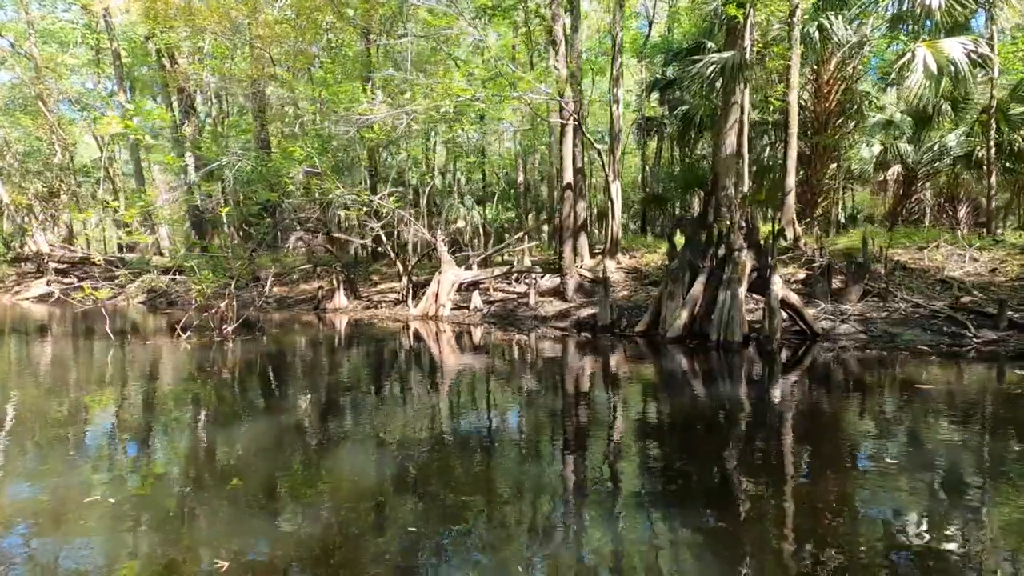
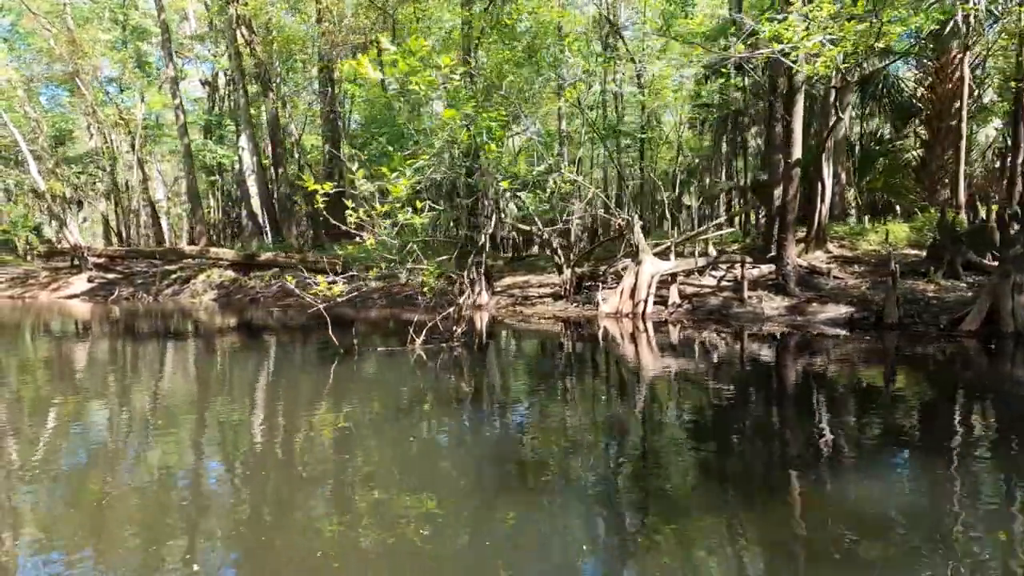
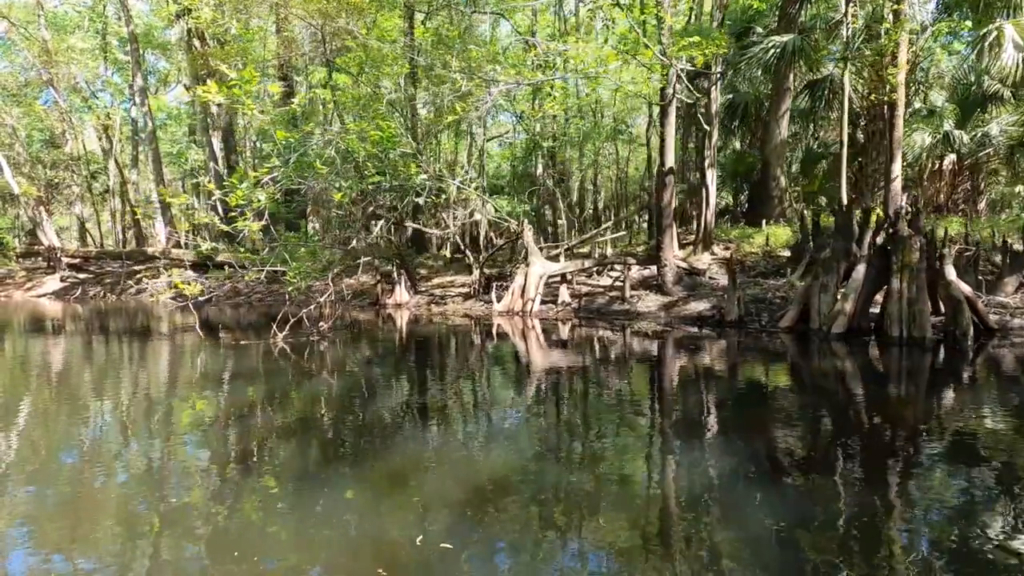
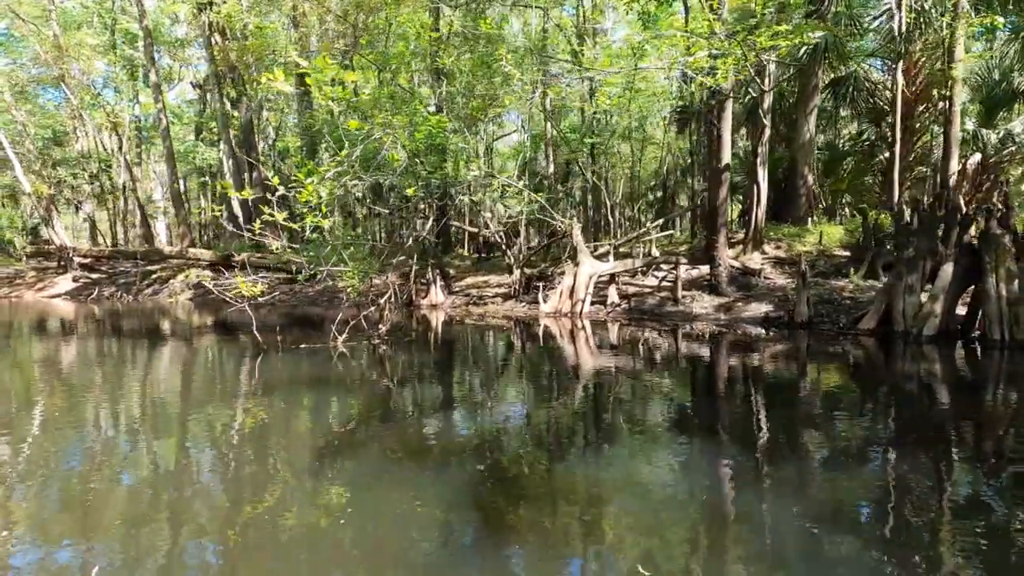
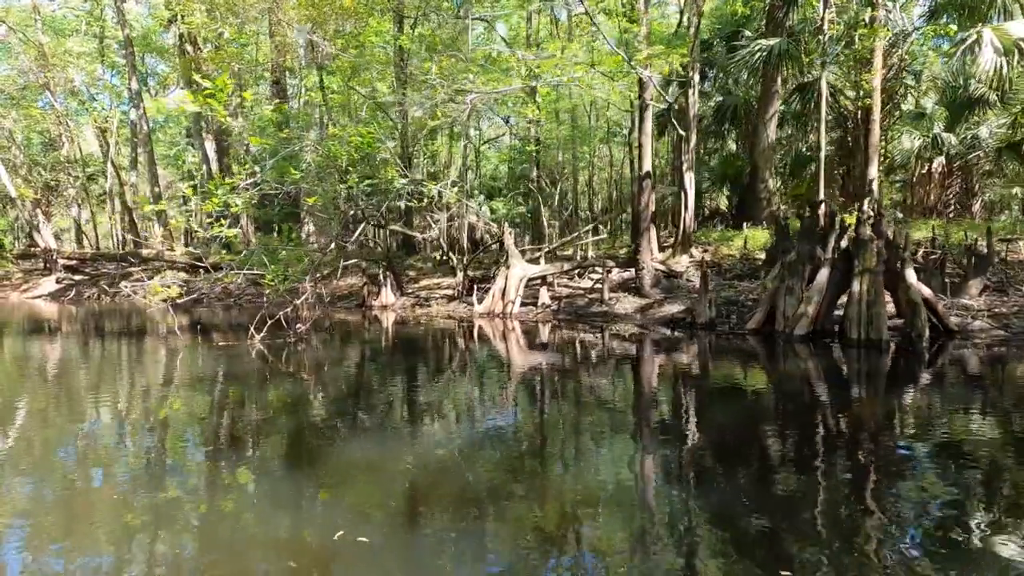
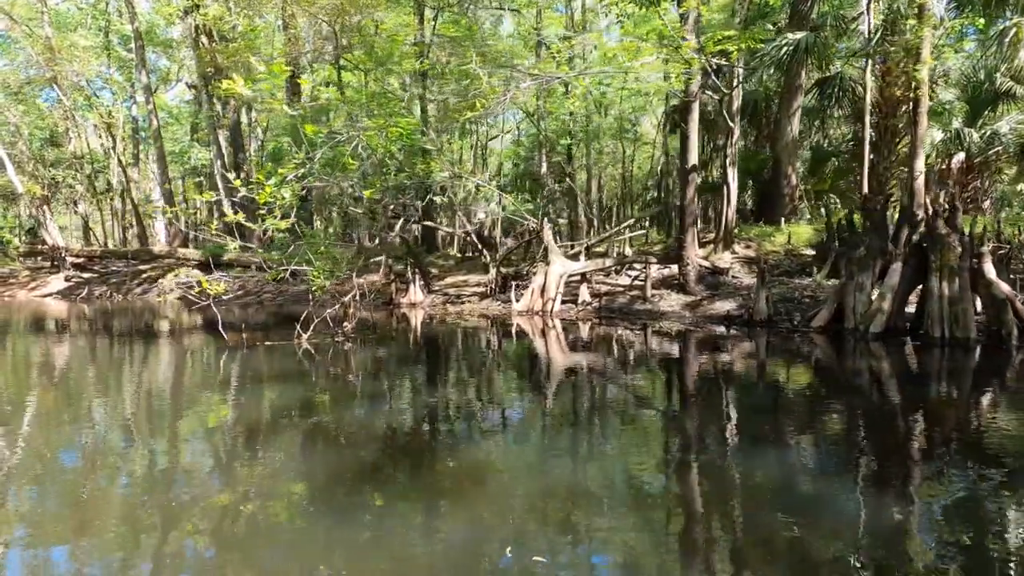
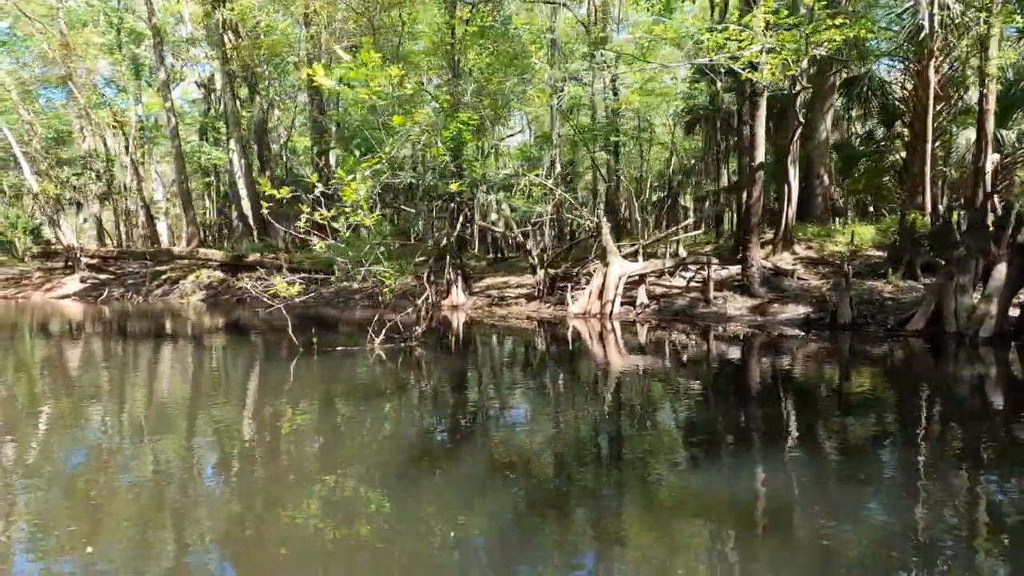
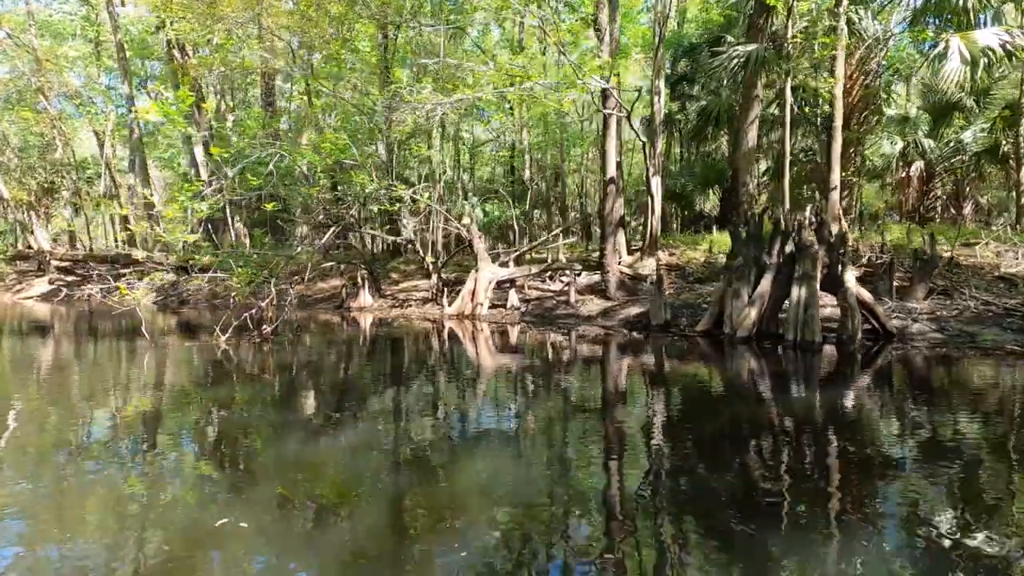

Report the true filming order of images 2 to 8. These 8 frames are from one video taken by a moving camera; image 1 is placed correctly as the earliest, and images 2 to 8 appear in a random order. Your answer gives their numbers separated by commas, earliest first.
8, 5, 3, 6, 4, 7, 2
